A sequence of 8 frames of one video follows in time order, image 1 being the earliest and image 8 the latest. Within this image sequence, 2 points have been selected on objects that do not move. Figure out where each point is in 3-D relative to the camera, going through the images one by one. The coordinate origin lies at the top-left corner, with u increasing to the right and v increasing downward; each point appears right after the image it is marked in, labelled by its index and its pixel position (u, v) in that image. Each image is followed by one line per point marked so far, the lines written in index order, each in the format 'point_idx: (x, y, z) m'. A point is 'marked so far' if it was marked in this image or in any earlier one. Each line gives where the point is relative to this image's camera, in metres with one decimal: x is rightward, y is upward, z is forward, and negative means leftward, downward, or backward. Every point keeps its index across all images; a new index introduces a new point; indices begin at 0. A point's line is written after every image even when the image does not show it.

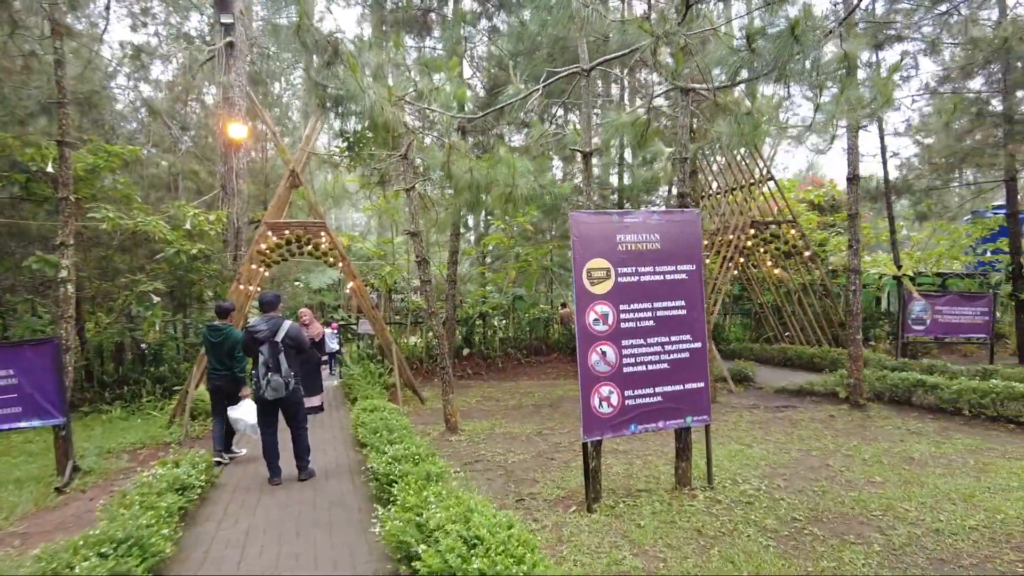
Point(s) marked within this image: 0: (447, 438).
0: (-0.6, -1.3, +5.5) m
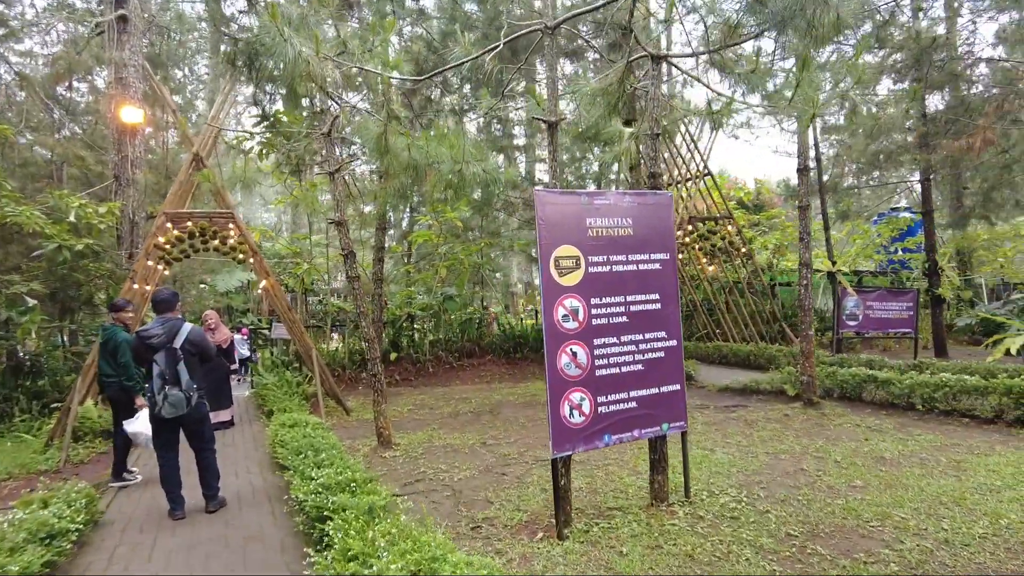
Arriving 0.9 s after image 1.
0: (-1.0, -1.2, +4.9) m
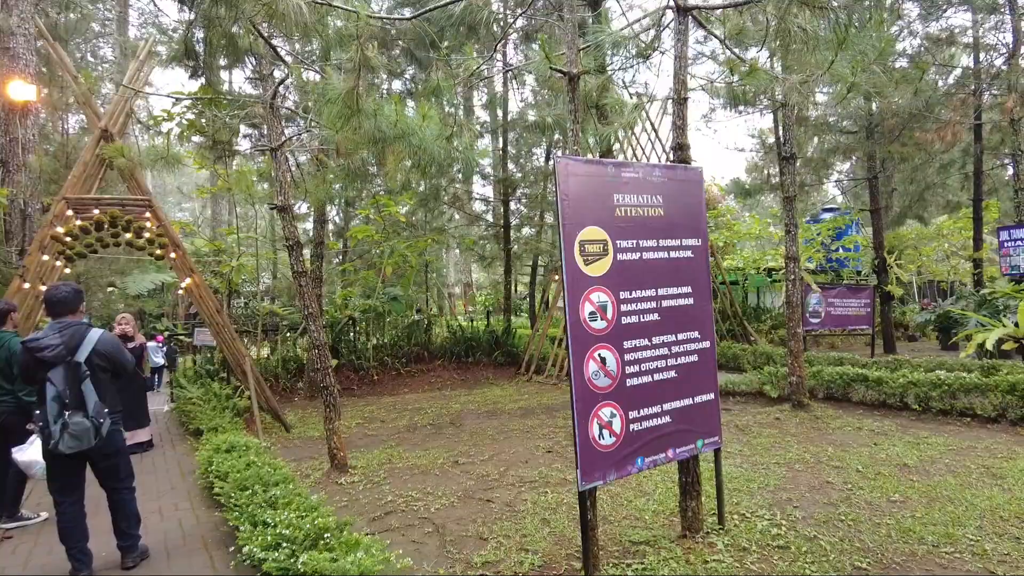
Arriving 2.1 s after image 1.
0: (-1.1, -1.2, +4.1) m
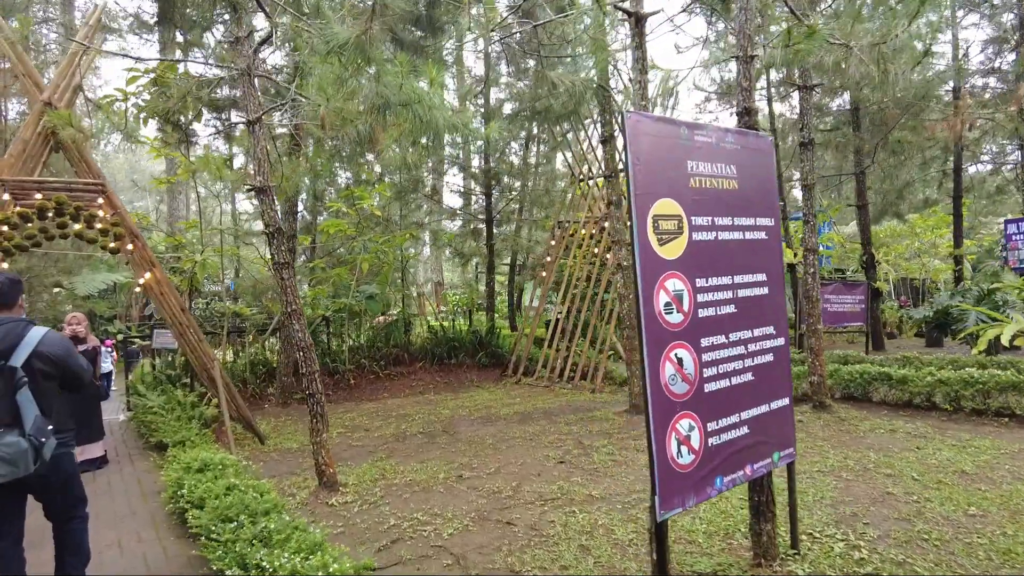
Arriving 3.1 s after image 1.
0: (-1.0, -1.2, +3.6) m
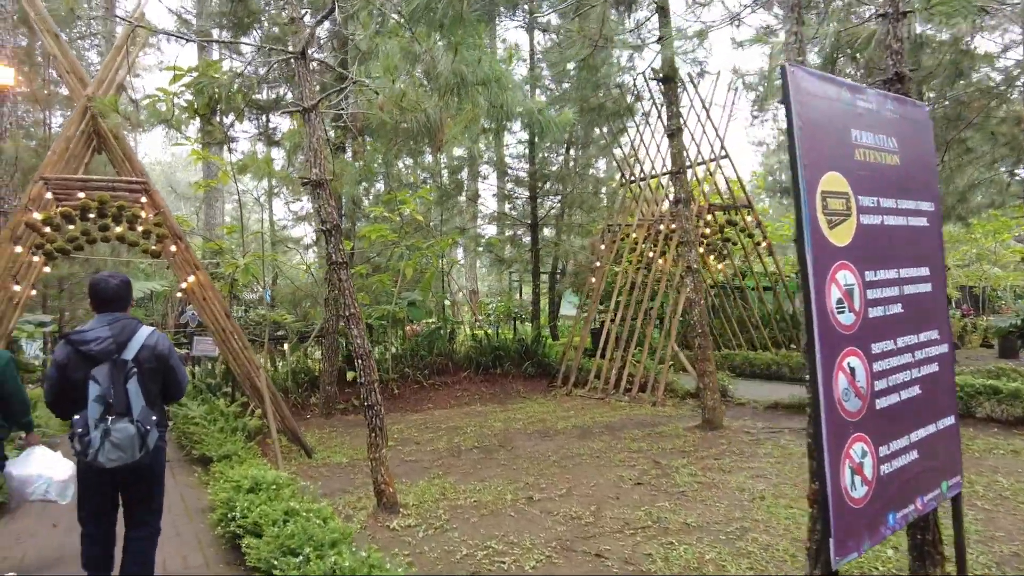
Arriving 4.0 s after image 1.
0: (-0.6, -1.2, +3.3) m
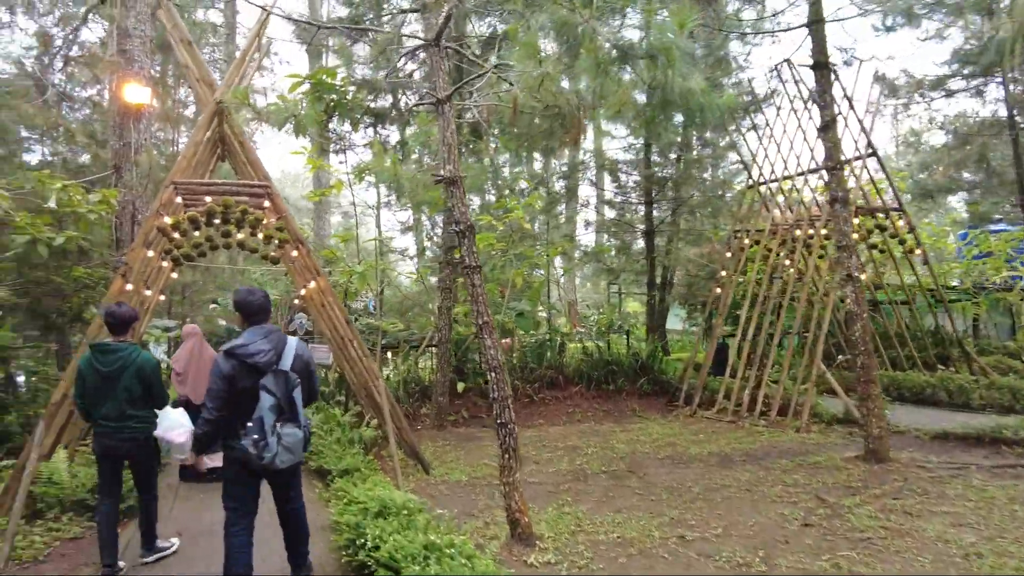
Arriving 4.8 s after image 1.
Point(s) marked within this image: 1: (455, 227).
0: (0.0, -1.2, +2.9) m
1: (-0.3, +0.3, +3.4) m
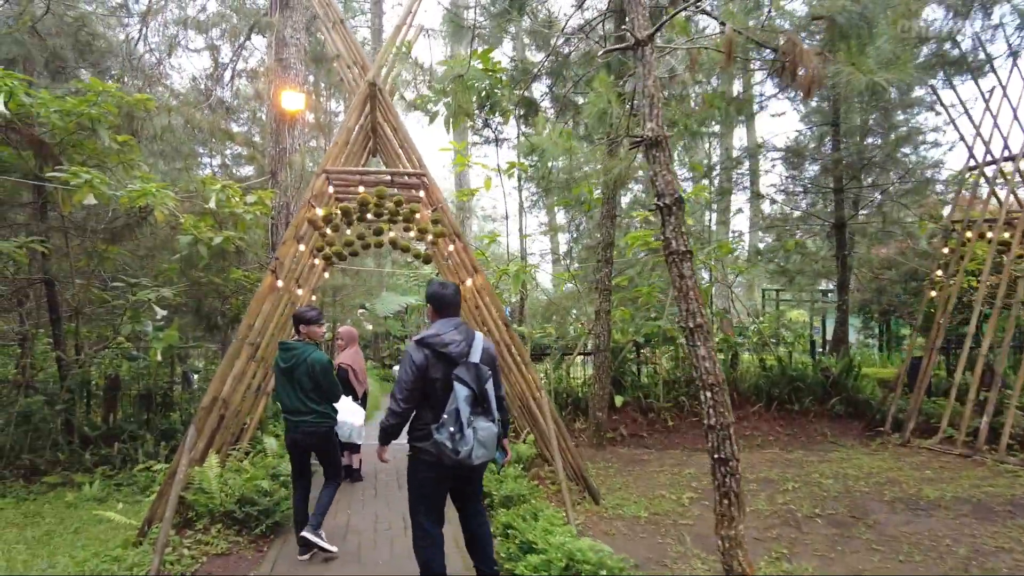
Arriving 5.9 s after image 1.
0: (+0.8, -1.2, +2.2) m
1: (+0.6, +0.3, +2.7) m
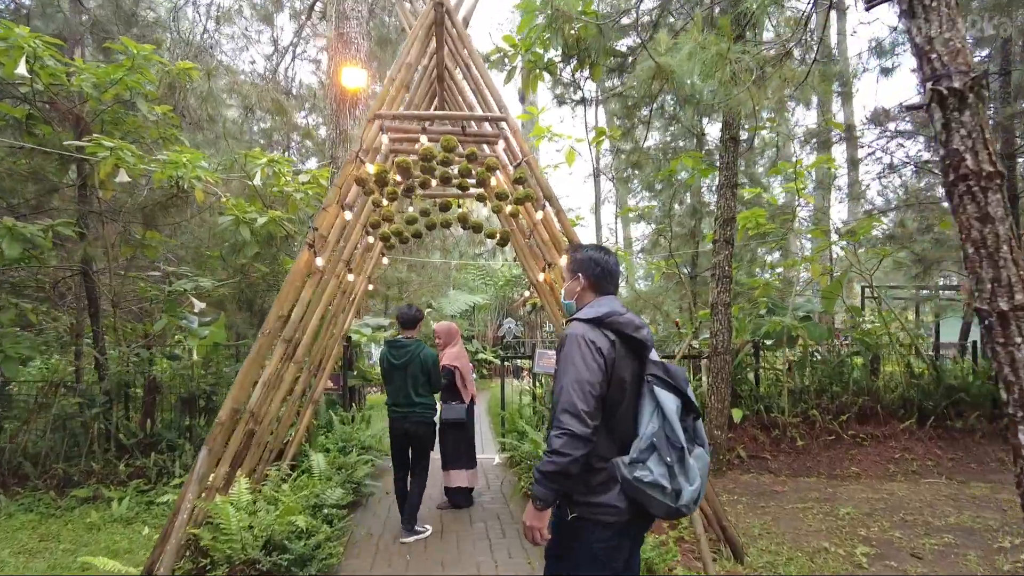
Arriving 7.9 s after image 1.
0: (+1.1, -1.1, +1.1) m
1: (+0.9, +0.4, +1.6) m
